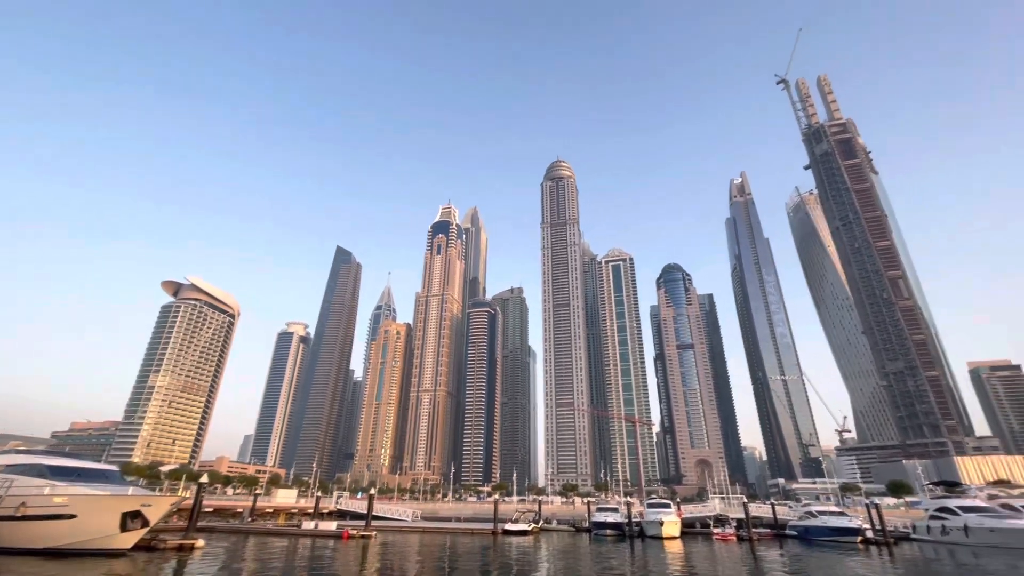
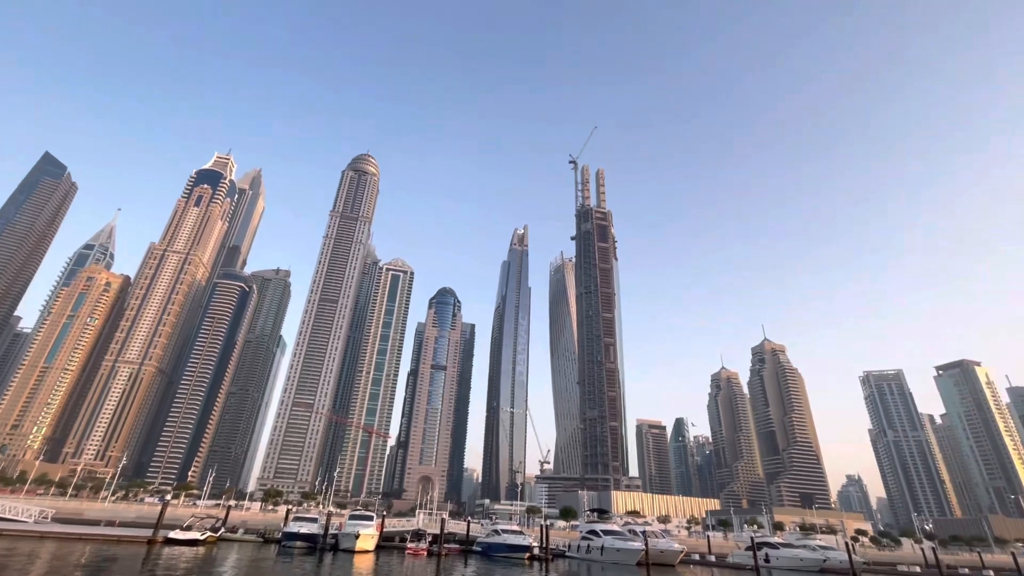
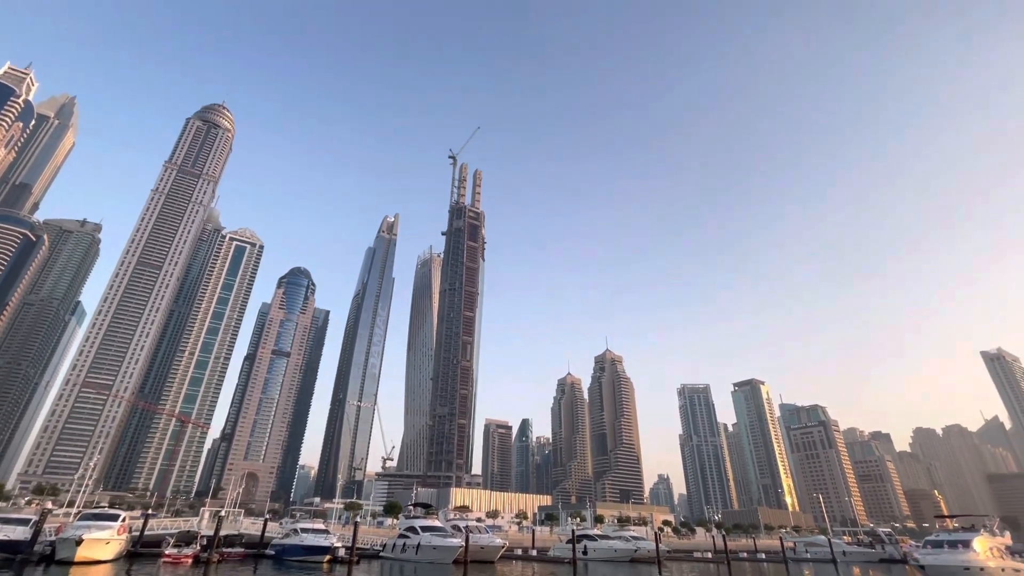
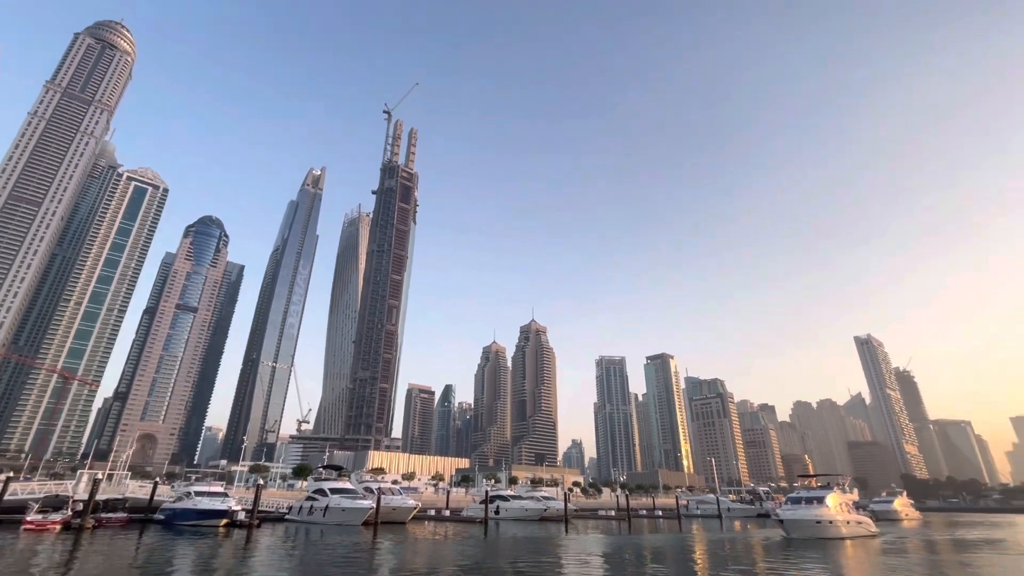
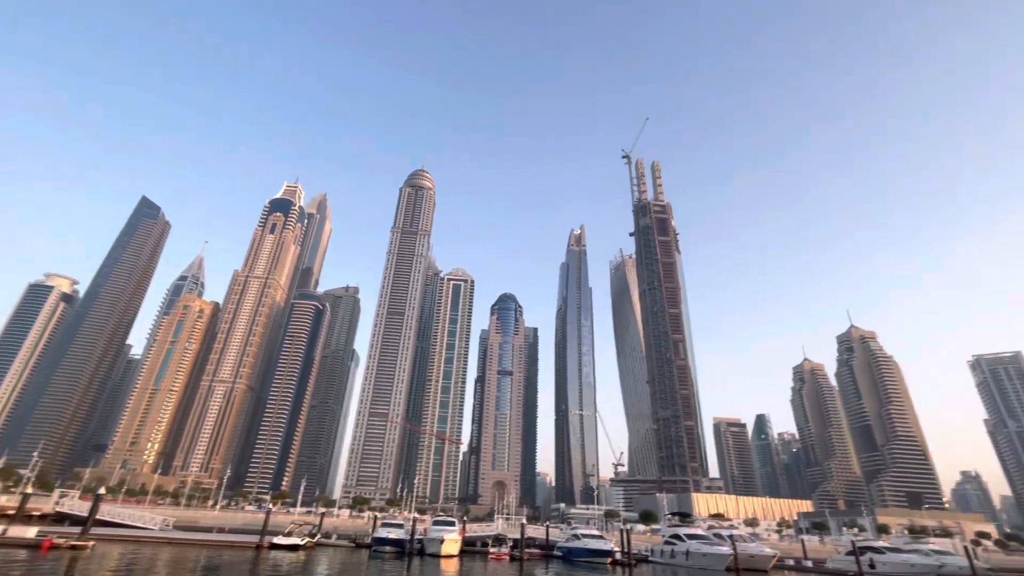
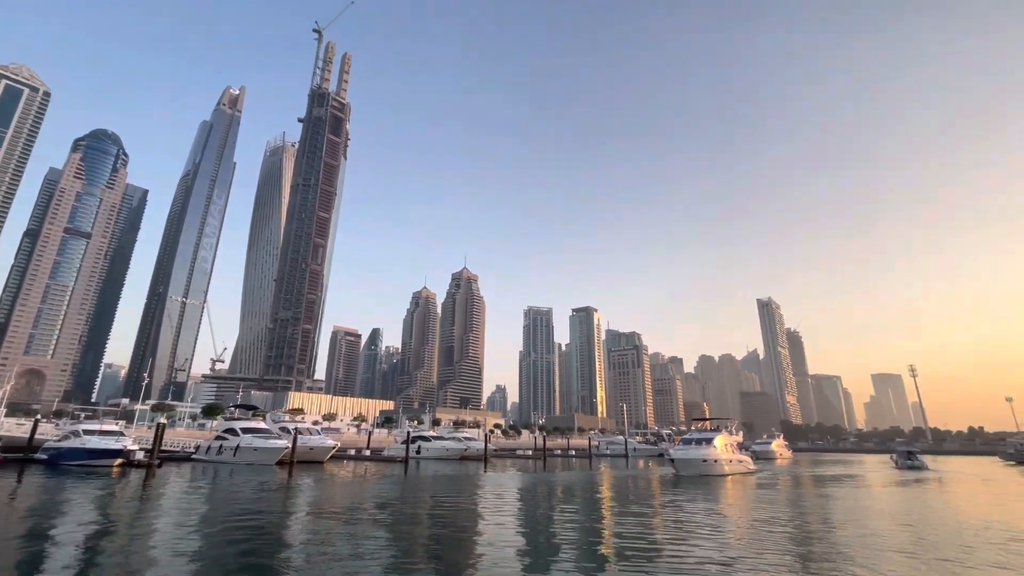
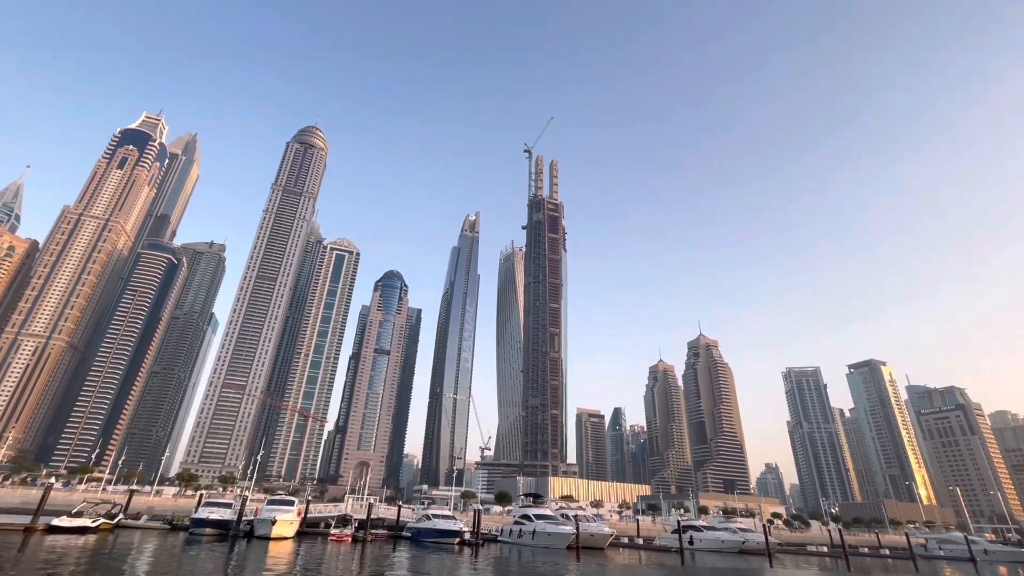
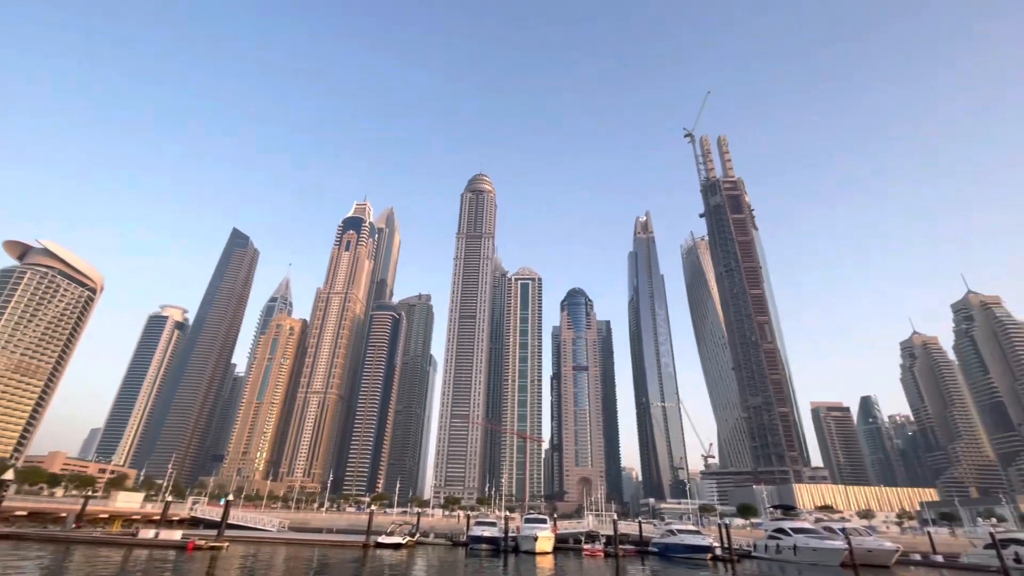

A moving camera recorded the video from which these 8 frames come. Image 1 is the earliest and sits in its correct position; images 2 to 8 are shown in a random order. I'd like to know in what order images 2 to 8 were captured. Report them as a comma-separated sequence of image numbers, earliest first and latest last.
8, 5, 2, 7, 3, 4, 6
